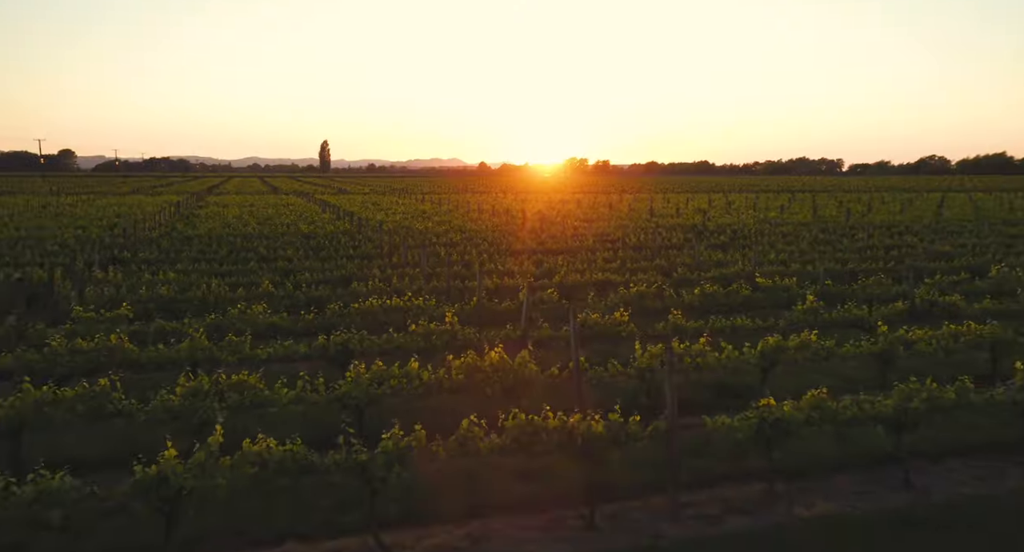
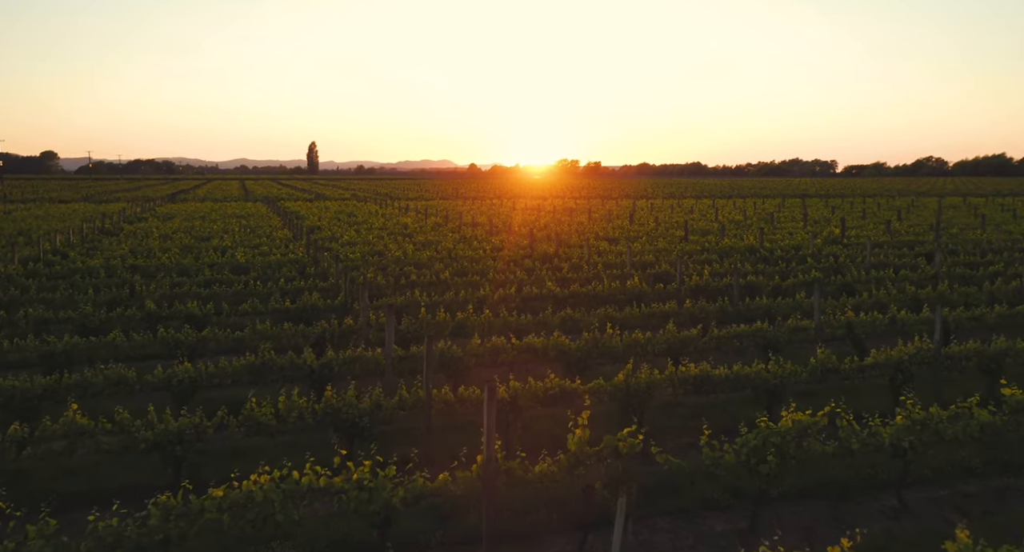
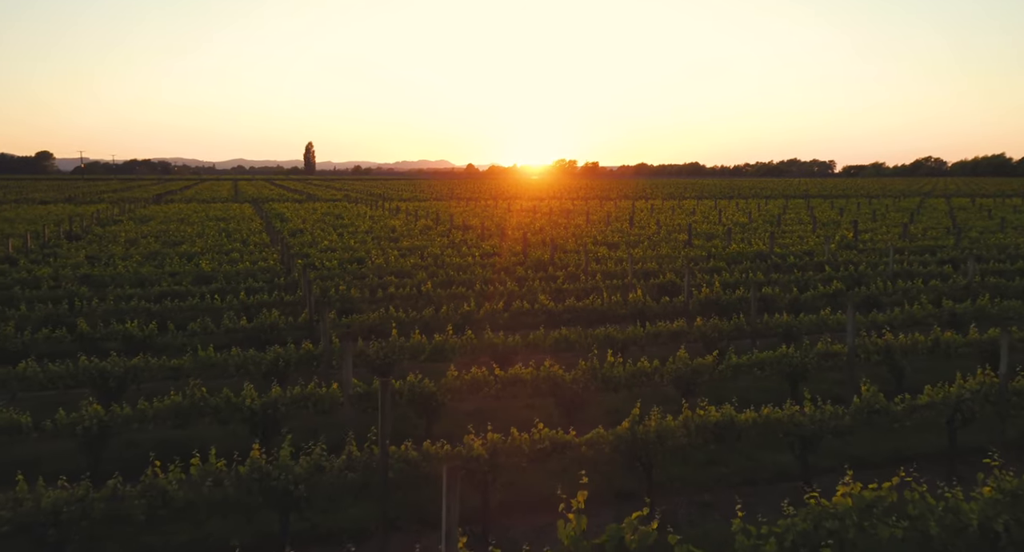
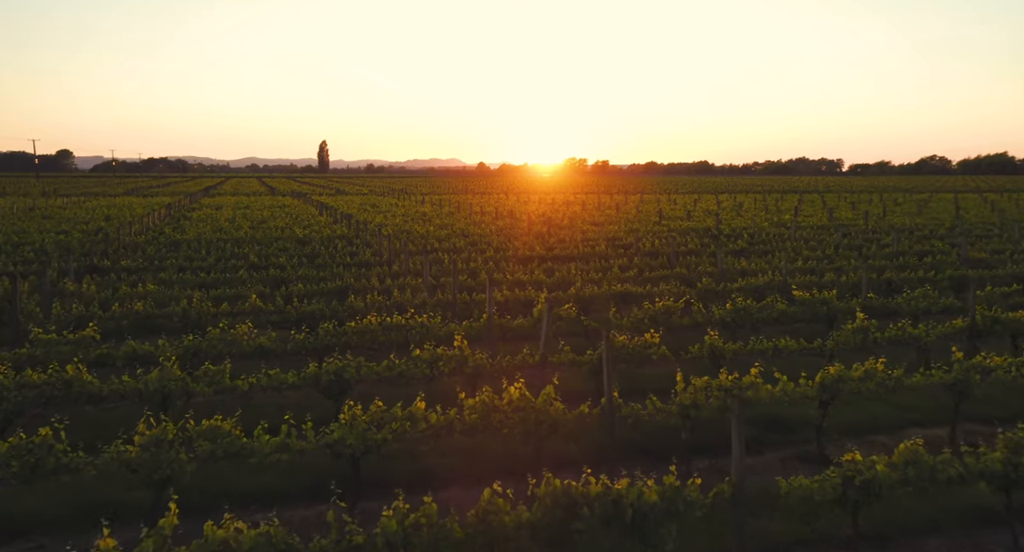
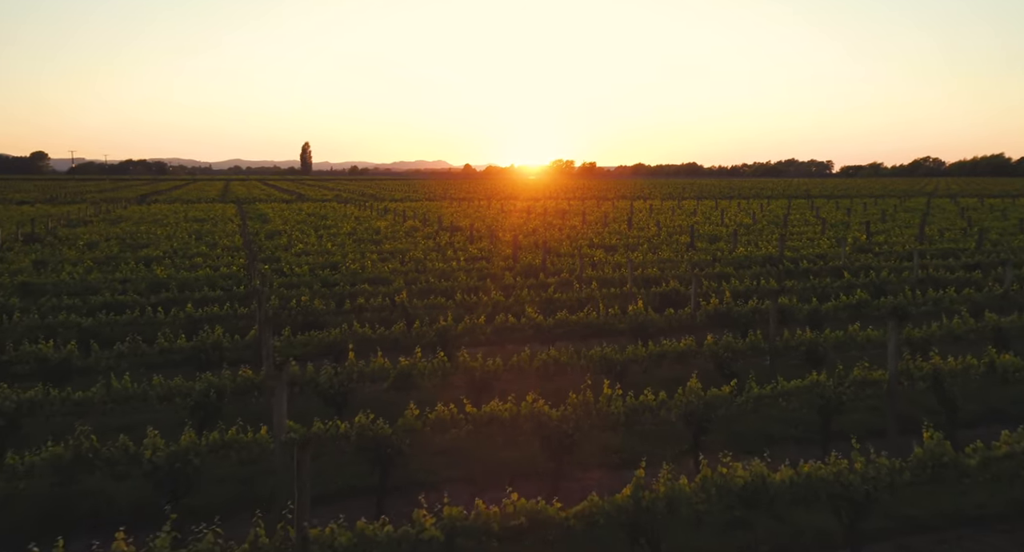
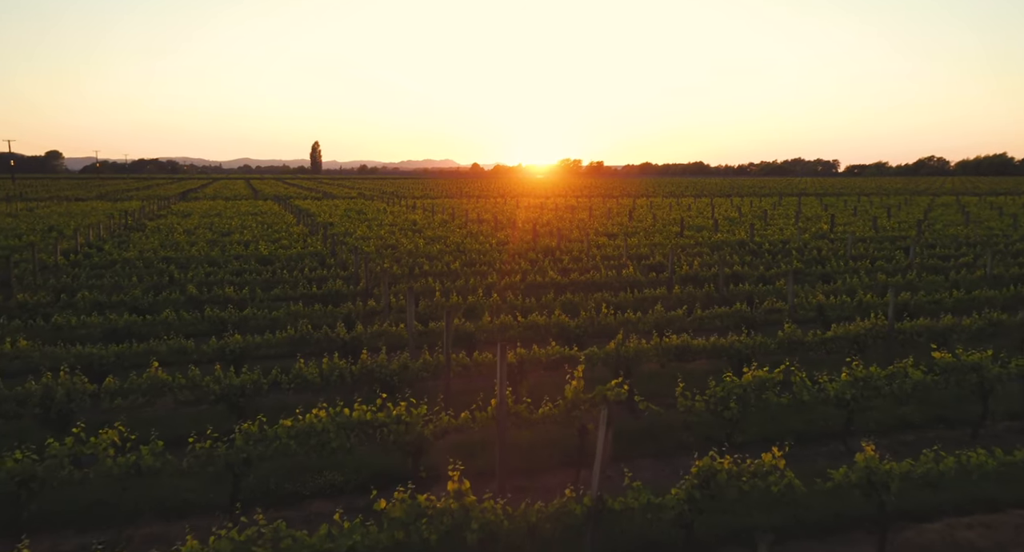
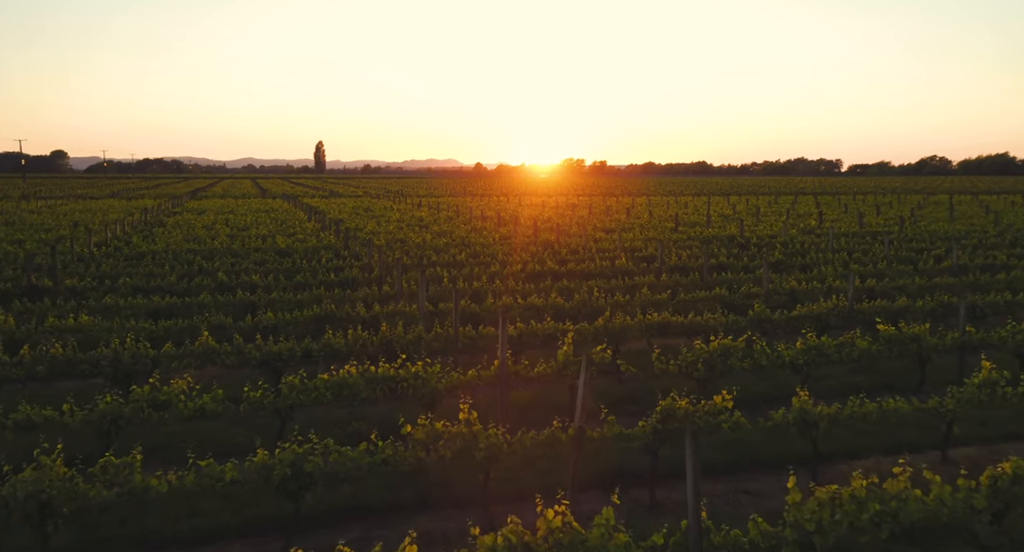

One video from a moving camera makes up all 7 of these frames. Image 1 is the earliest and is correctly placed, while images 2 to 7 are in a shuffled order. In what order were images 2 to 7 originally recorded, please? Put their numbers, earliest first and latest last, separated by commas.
4, 7, 6, 2, 3, 5
